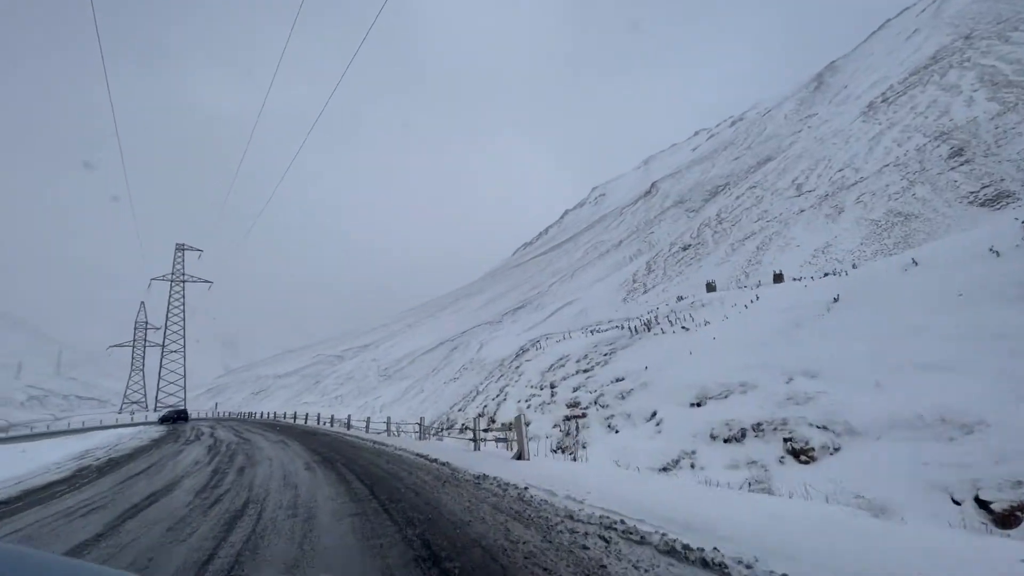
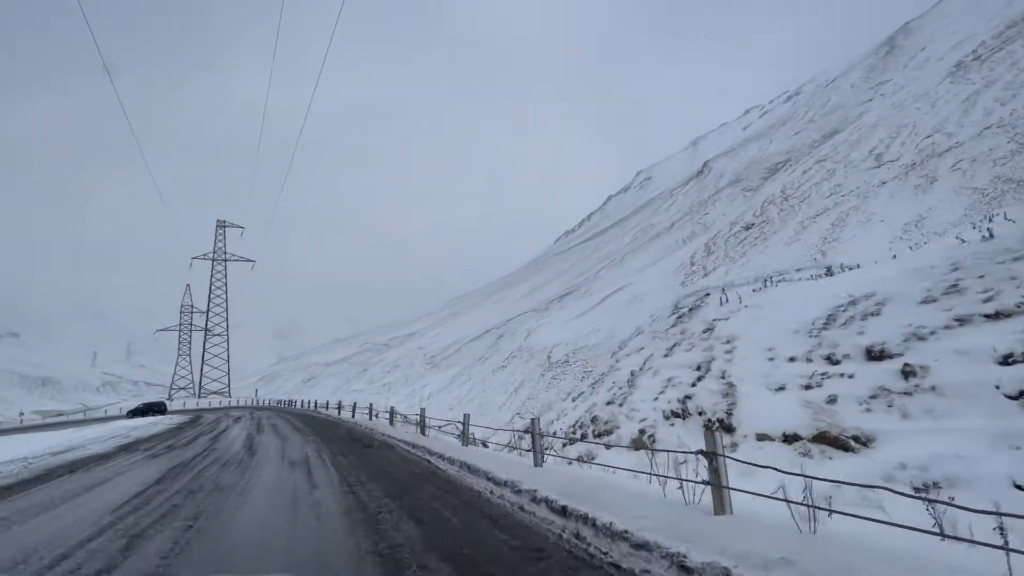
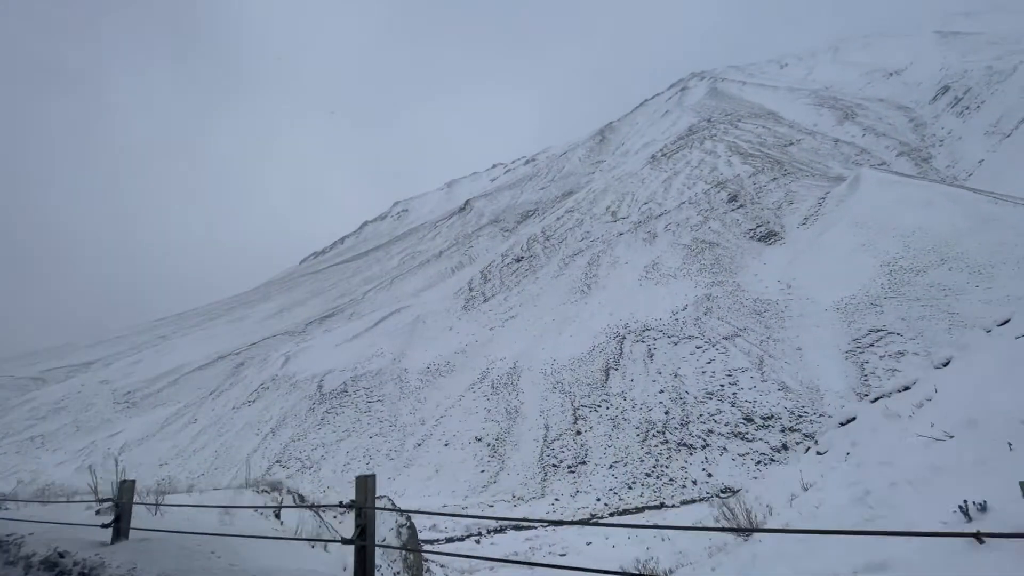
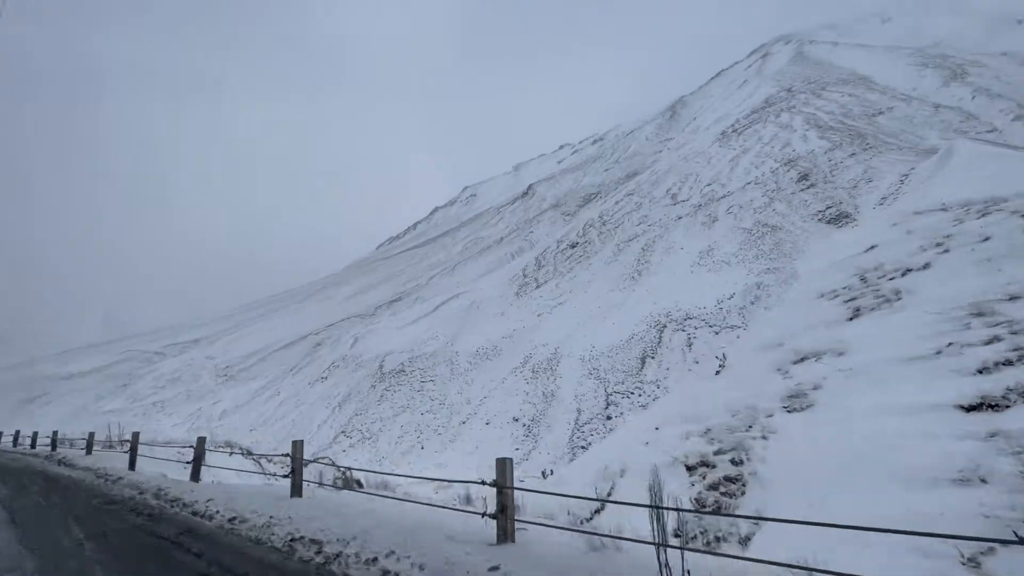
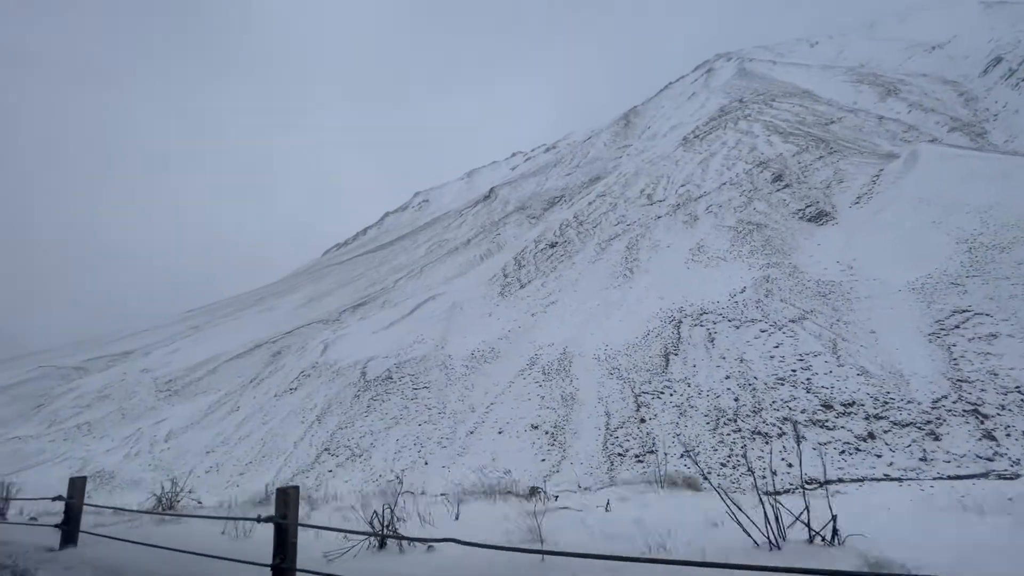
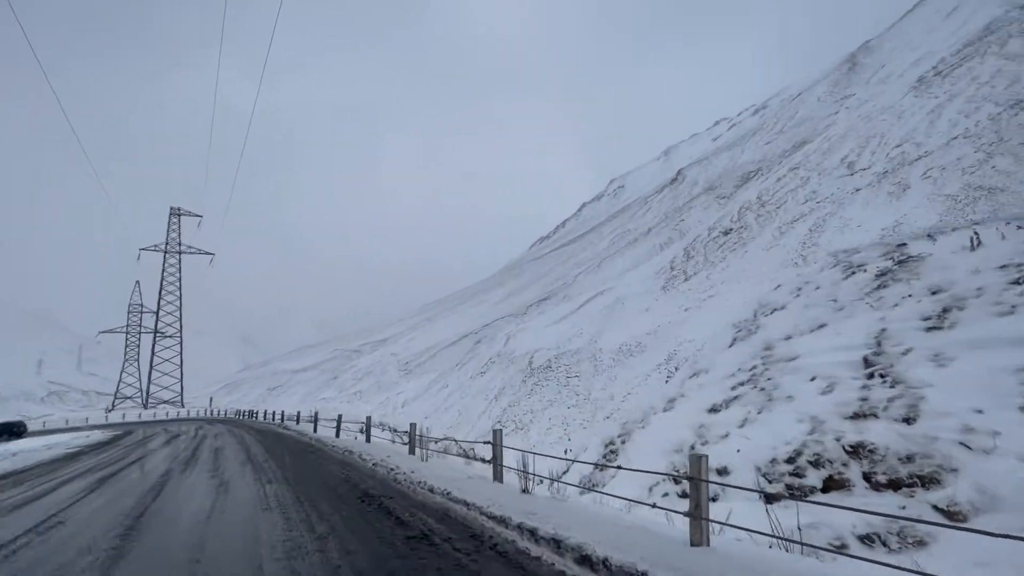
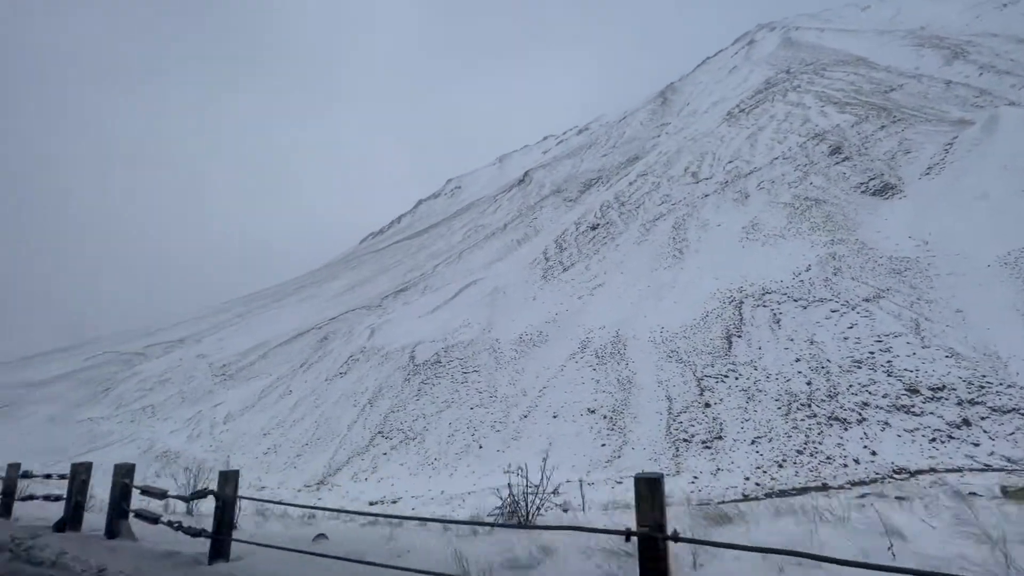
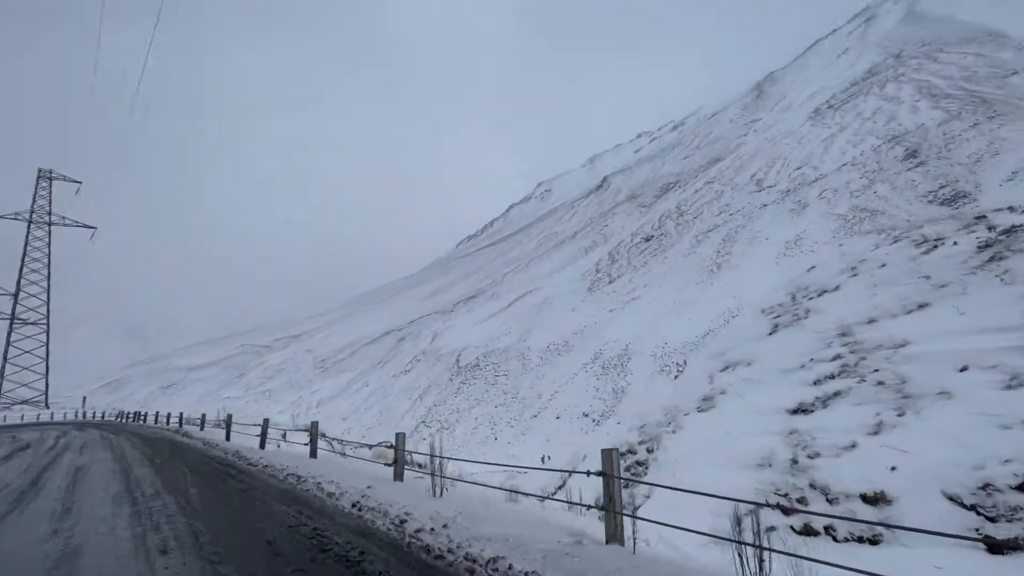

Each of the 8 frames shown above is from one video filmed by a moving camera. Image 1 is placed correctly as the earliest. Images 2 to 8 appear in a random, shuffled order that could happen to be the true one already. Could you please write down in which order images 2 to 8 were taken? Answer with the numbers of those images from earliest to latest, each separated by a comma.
2, 6, 8, 4, 3, 5, 7
